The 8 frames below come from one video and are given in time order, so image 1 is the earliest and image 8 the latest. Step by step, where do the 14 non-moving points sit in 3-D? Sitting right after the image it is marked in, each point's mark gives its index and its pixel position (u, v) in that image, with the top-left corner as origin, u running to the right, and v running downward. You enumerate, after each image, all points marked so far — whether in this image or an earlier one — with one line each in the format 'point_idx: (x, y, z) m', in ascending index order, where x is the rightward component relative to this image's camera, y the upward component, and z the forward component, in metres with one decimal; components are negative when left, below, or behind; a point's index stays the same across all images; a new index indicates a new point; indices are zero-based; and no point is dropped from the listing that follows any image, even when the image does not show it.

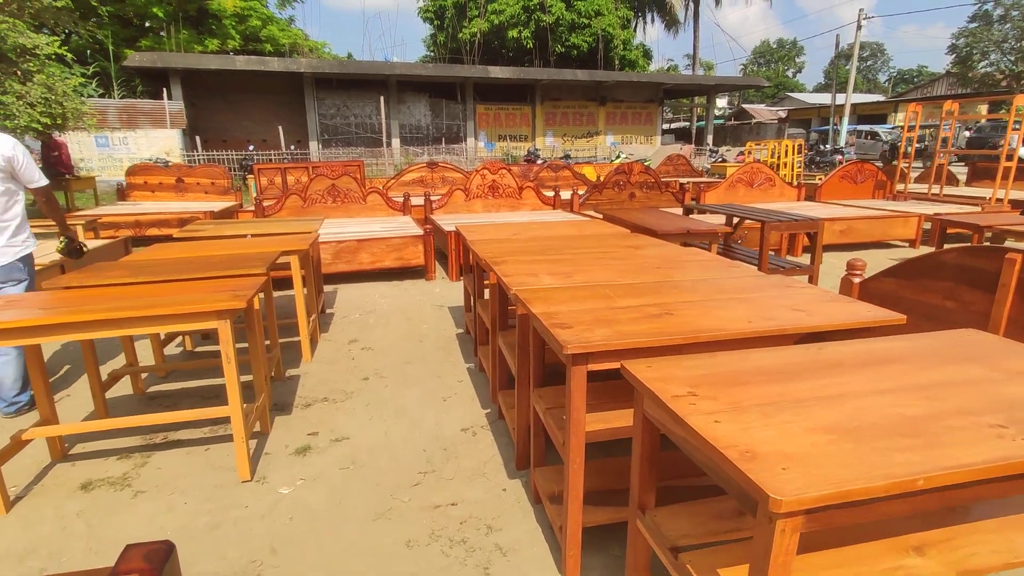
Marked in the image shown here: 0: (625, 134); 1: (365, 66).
0: (+3.7, +5.0, +18.5) m
1: (-3.8, +5.7, +14.5) m
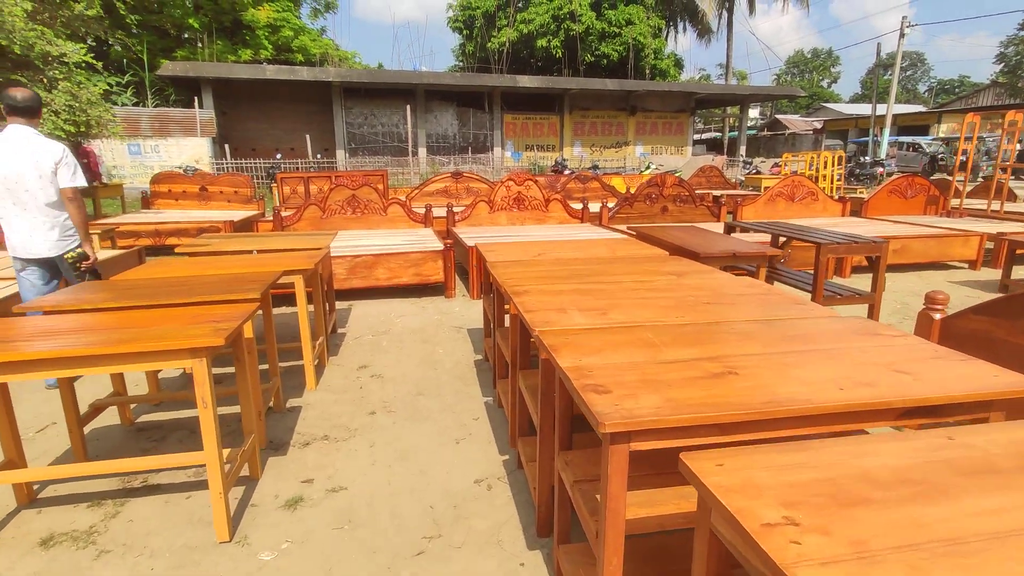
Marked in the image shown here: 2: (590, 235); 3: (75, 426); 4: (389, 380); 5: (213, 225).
0: (+4.5, +4.6, +18.1) m
1: (-3.0, +5.4, +14.4) m
2: (+0.7, +0.5, +5.5) m
3: (-1.6, -0.5, +2.1) m
4: (-0.6, -0.5, +3.0) m
5: (-3.4, +0.7, +6.5) m
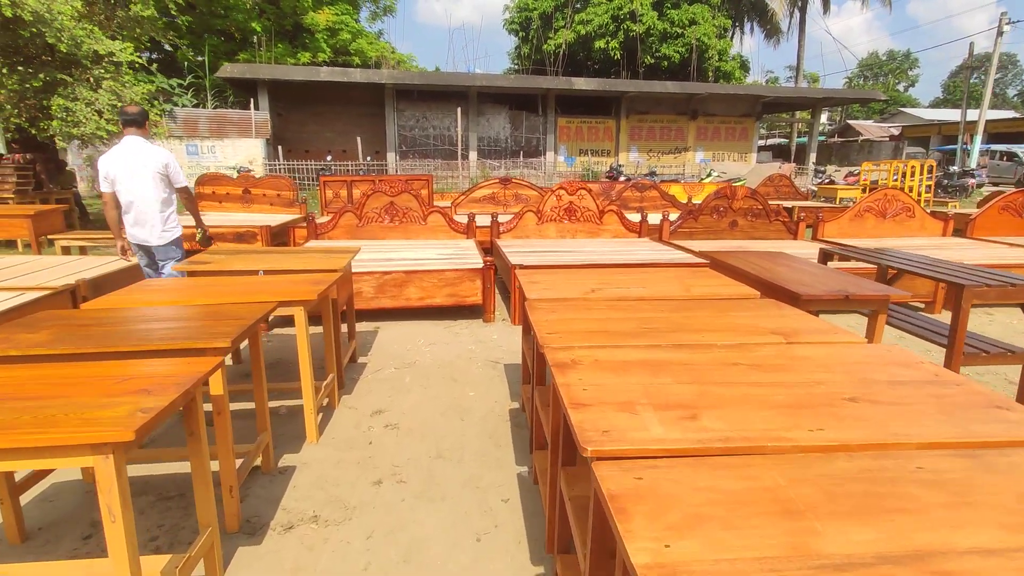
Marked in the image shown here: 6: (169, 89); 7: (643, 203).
0: (+6.2, +4.2, +17.1) m
1: (-1.6, +5.3, +14.1) m
2: (+1.2, +0.3, +4.9) m
3: (-1.5, -0.6, +1.7) m
4: (-0.5, -0.6, +2.5) m
5: (-2.9, +0.6, +6.2) m
6: (-8.9, +5.2, +14.7) m
7: (+1.9, +1.3, +8.5) m
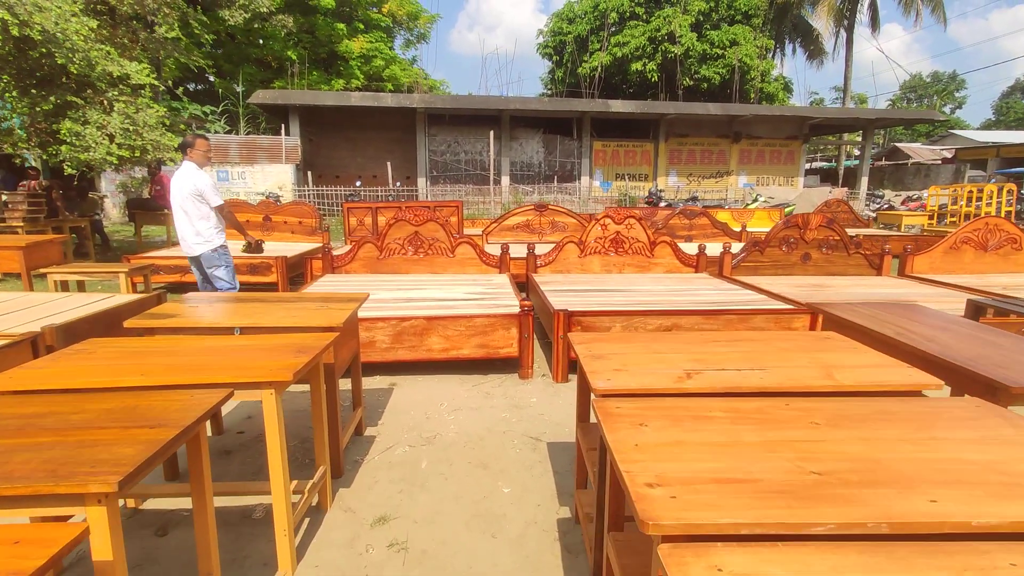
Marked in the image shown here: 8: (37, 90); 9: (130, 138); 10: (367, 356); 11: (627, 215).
0: (+7.2, +3.3, +16.2) m
1: (-0.8, +4.6, +13.7) m
2: (+1.5, 0.0, +4.2) m
3: (-1.4, -0.8, +1.1) m
4: (-0.3, -0.9, +1.8) m
5: (-2.5, +0.3, +5.7) m
6: (-8.0, +4.5, +14.7) m
7: (+2.4, +0.8, +7.7) m
8: (-4.8, +2.0, +5.7) m
9: (-4.0, +1.6, +5.9) m
10: (-0.8, -0.4, +3.3) m
11: (+1.0, +0.6, +5.0) m
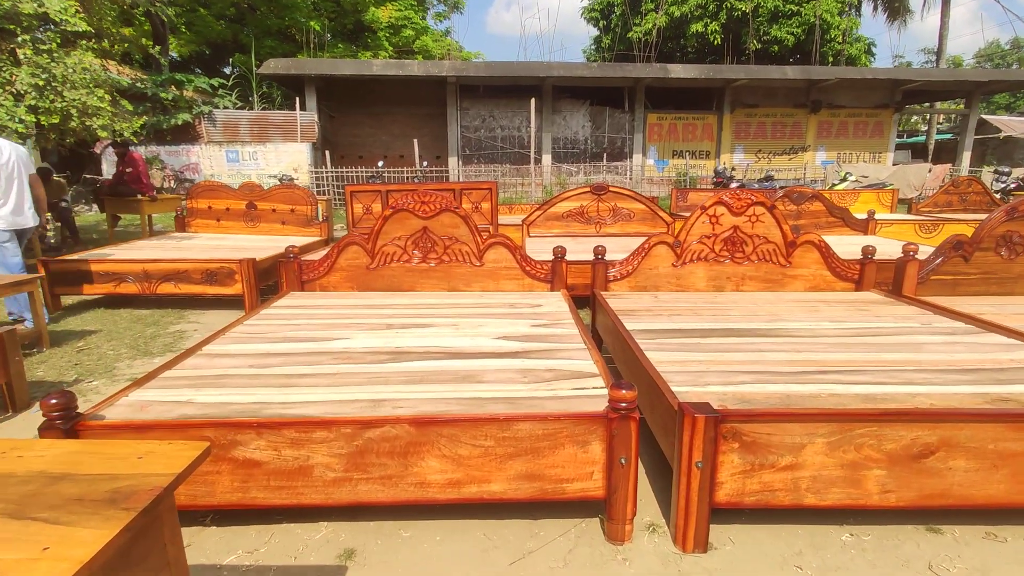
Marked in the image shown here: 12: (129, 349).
0: (+8.2, +3.4, +13.9) m
1: (+0.1, +4.7, +11.9) m
2: (+1.8, -0.2, +2.3) m
3: (-1.3, -1.1, -0.5) m
4: (-0.2, -1.1, +0.1) m
5: (-2.1, +0.2, +4.2) m
6: (-7.0, +4.7, +13.3) m
7: (+3.0, +0.7, +5.8) m
8: (-4.4, +1.9, +4.2) m
9: (-3.6, +1.5, +4.4) m
10: (-0.6, -0.6, +1.6) m
11: (+1.4, +0.5, +3.2) m
12: (-2.3, -0.4, +3.5) m
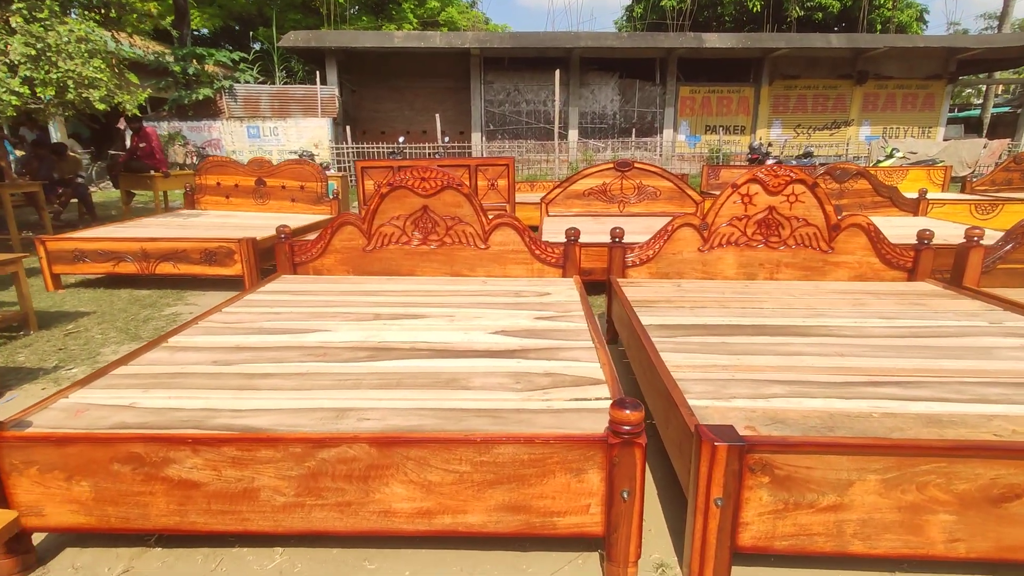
0: (+8.8, +3.8, +13.1) m
1: (+0.6, +5.1, +11.4) m
2: (+1.7, -0.2, +2.0) m
3: (-1.5, -1.1, -0.7) m
4: (-0.3, -1.1, -0.1) m
5: (-2.0, +0.3, +4.0) m
6: (-6.5, +5.2, +13.2) m
7: (+3.1, +0.8, +5.3) m
8: (-4.3, +2.0, +4.0) m
9: (-3.5, +1.6, +4.2) m
10: (-0.7, -0.6, +1.4) m
11: (+1.4, +0.5, +2.8) m
12: (-2.3, -0.3, +3.3) m
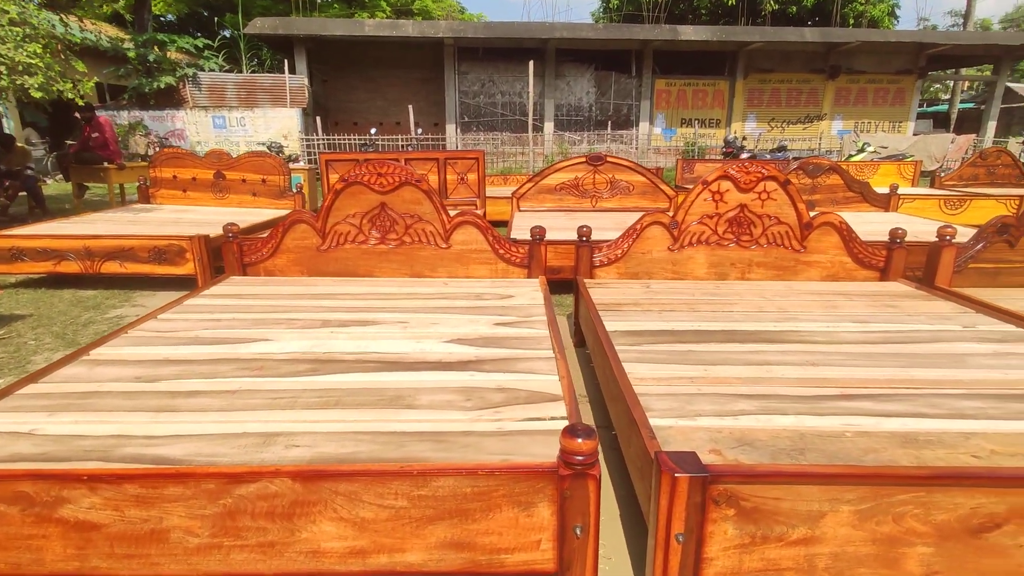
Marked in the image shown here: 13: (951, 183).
0: (+8.2, +4.0, +13.2) m
1: (+0.1, +5.2, +11.2) m
2: (+1.6, -0.2, +1.9) m
3: (-1.5, -1.2, -0.9) m
4: (-0.4, -1.2, -0.2) m
5: (-2.2, +0.3, +3.7) m
6: (-7.0, +5.3, +12.7) m
7: (+2.8, +0.9, +5.3) m
8: (-4.5, +2.0, +3.7) m
9: (-3.8, +1.6, +3.9) m
10: (-0.8, -0.6, +1.2) m
11: (+1.2, +0.5, +2.7) m
12: (-2.5, -0.3, +3.1) m
13: (+5.7, +1.4, +7.4) m
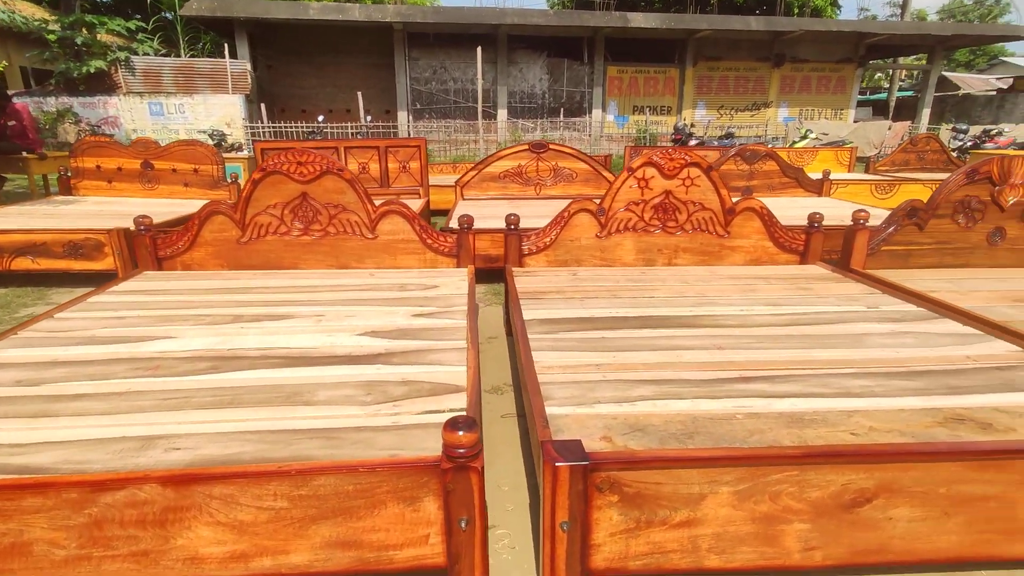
0: (+7.1, +4.4, +13.6) m
1: (-0.9, +5.4, +11.1) m
2: (+1.3, -0.1, +2.0) m
3: (-1.6, -1.2, -1.0) m
4: (-0.5, -1.2, -0.3) m
5: (-2.7, +0.3, +3.6) m
6: (-8.1, +5.4, +12.1) m
7: (+2.3, +1.0, +5.4) m
8: (-4.9, +2.0, +3.3) m
9: (-4.2, +1.6, +3.6) m
10: (-1.0, -0.6, +1.2) m
11: (+0.8, +0.6, +2.7) m
12: (-2.9, -0.3, +2.9) m
13: (+5.0, +1.6, +7.6) m
